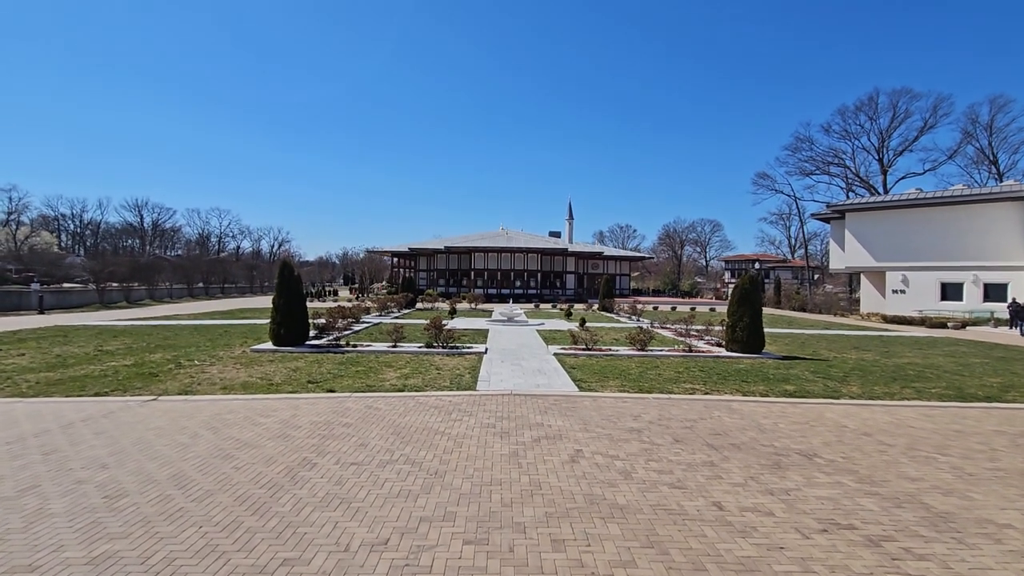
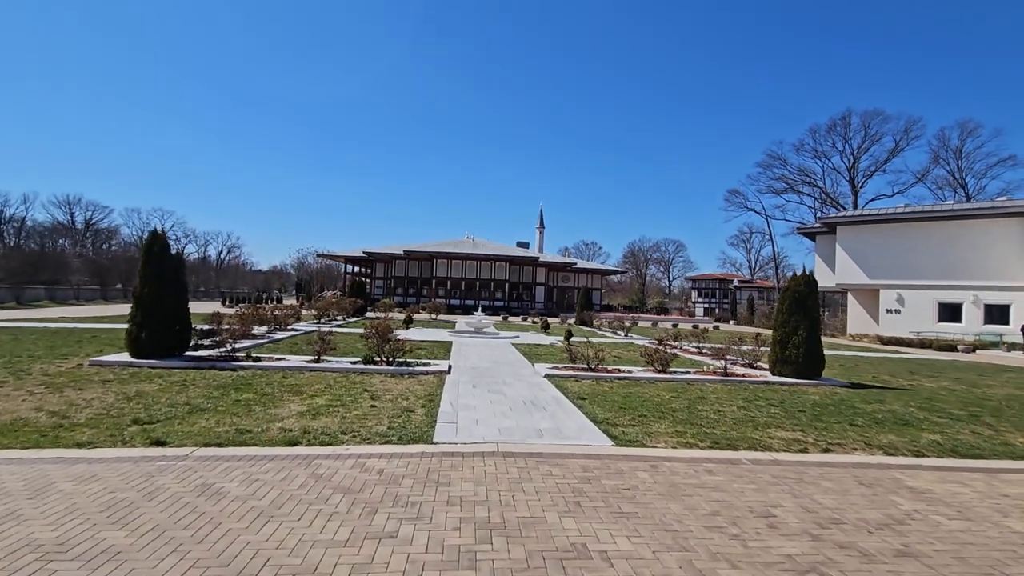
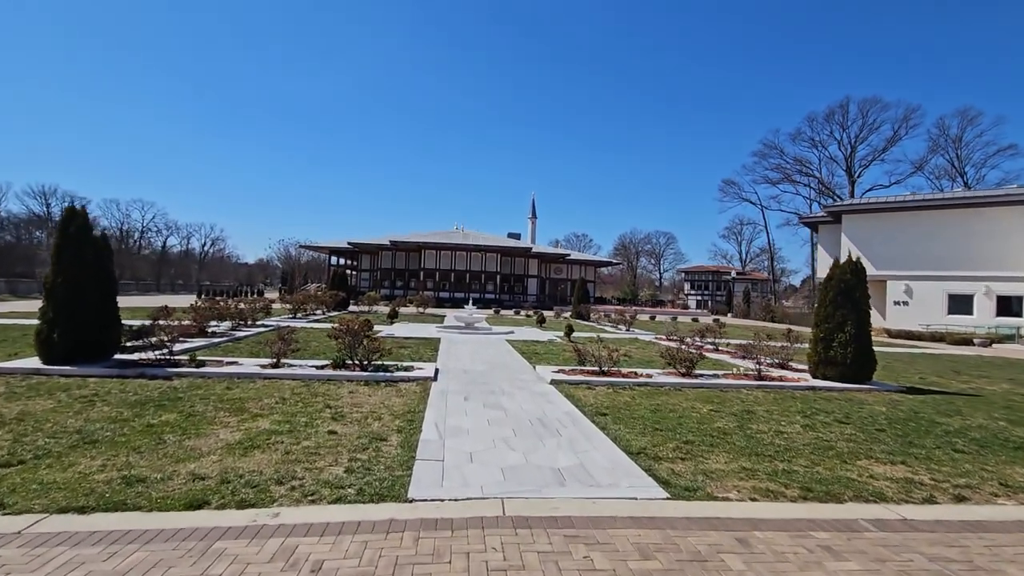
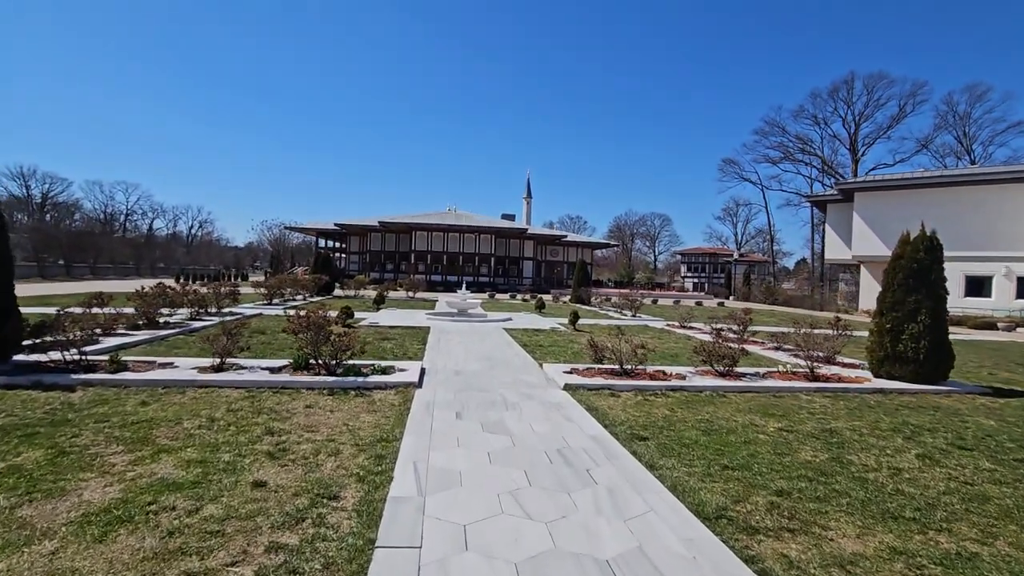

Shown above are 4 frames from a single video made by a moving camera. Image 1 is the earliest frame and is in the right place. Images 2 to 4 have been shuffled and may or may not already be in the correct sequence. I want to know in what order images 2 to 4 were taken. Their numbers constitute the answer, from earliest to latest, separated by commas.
2, 3, 4
